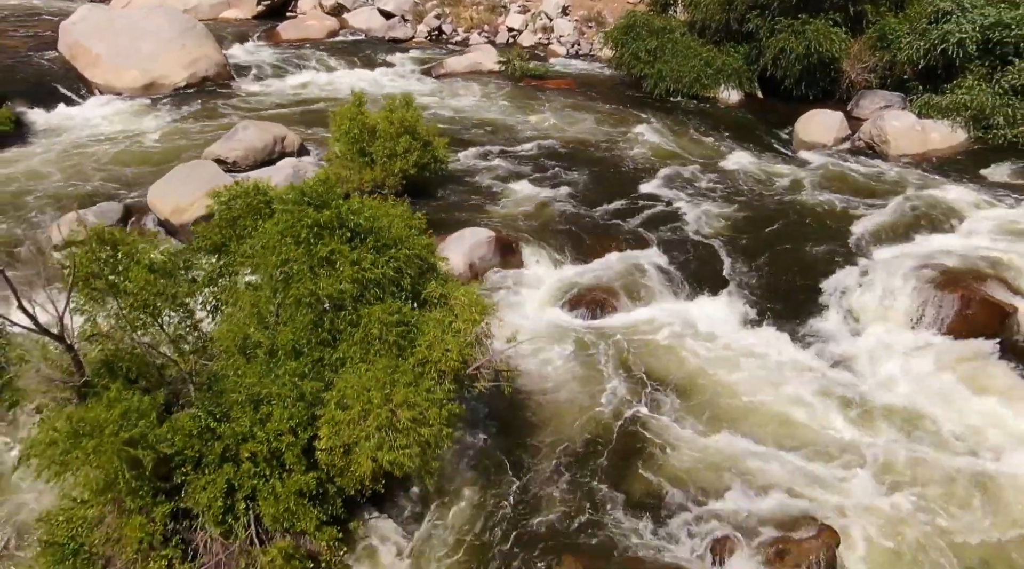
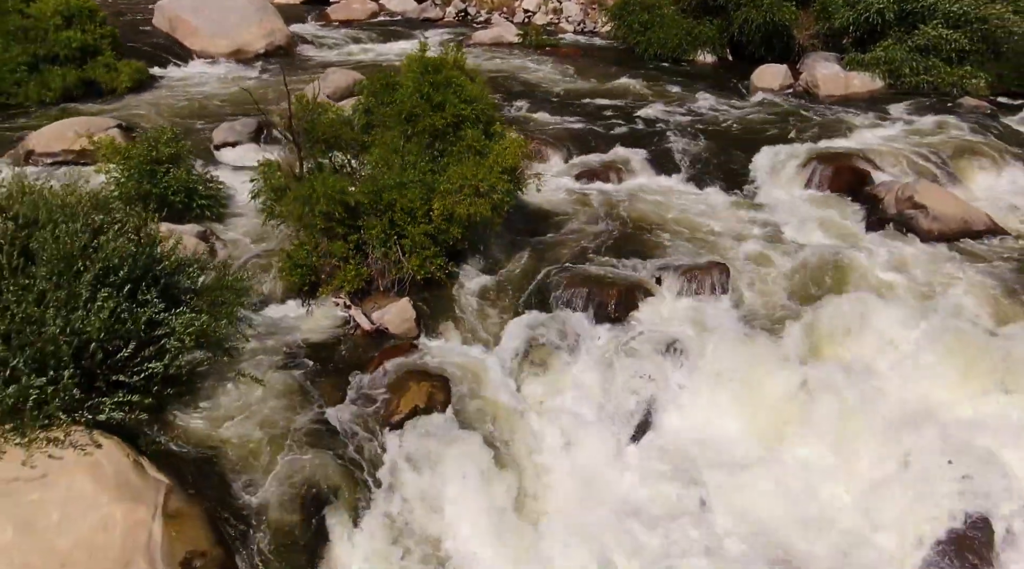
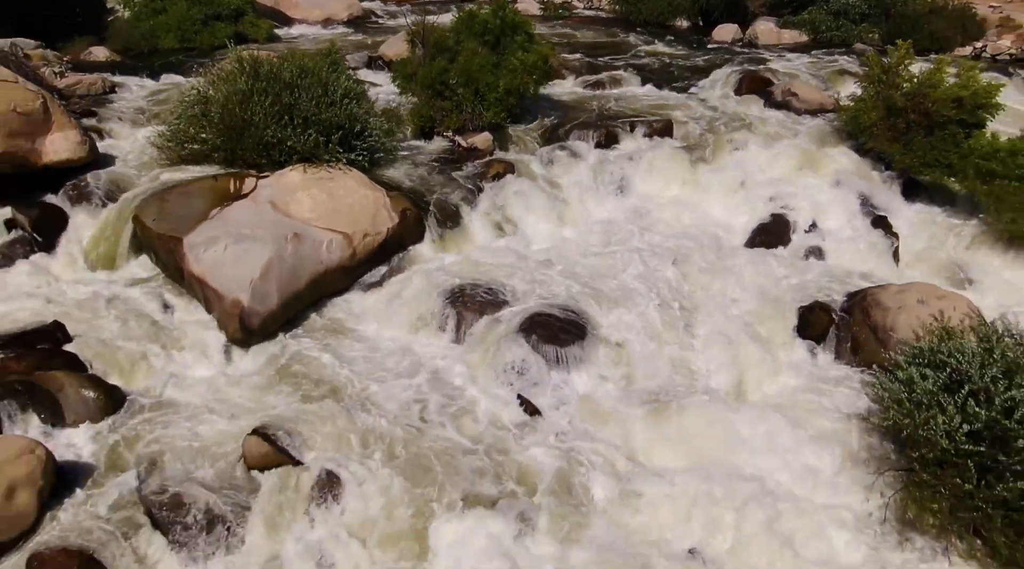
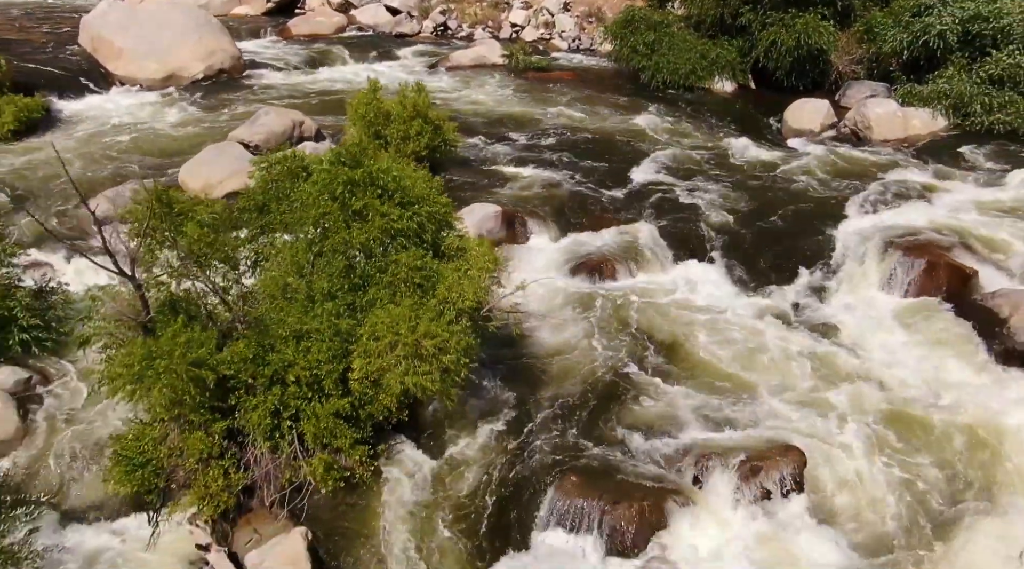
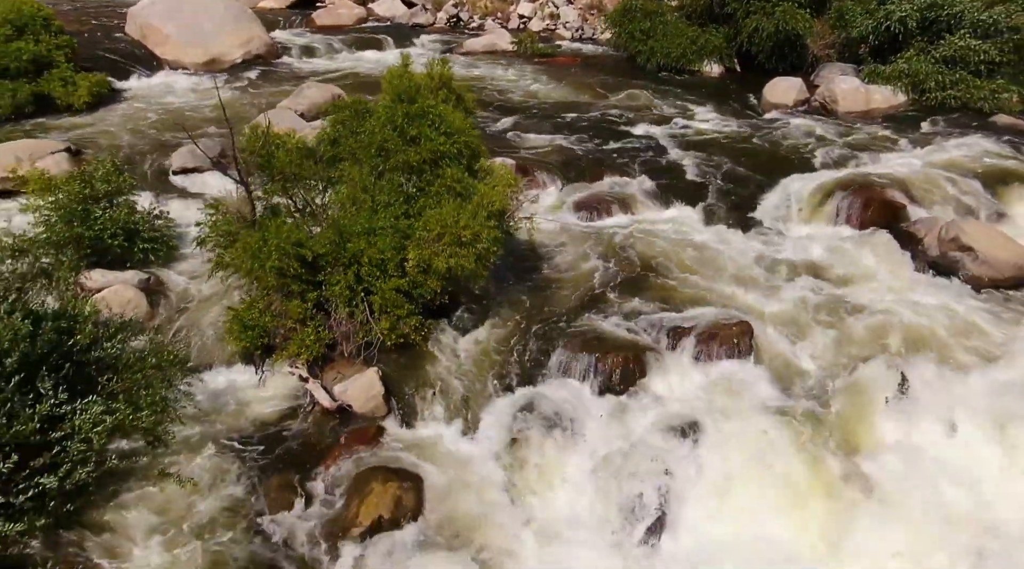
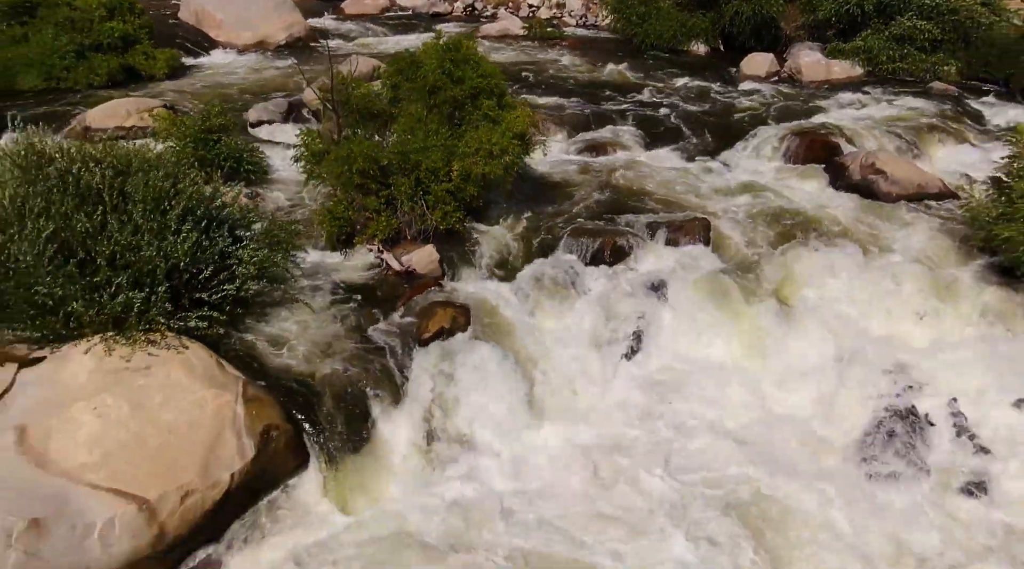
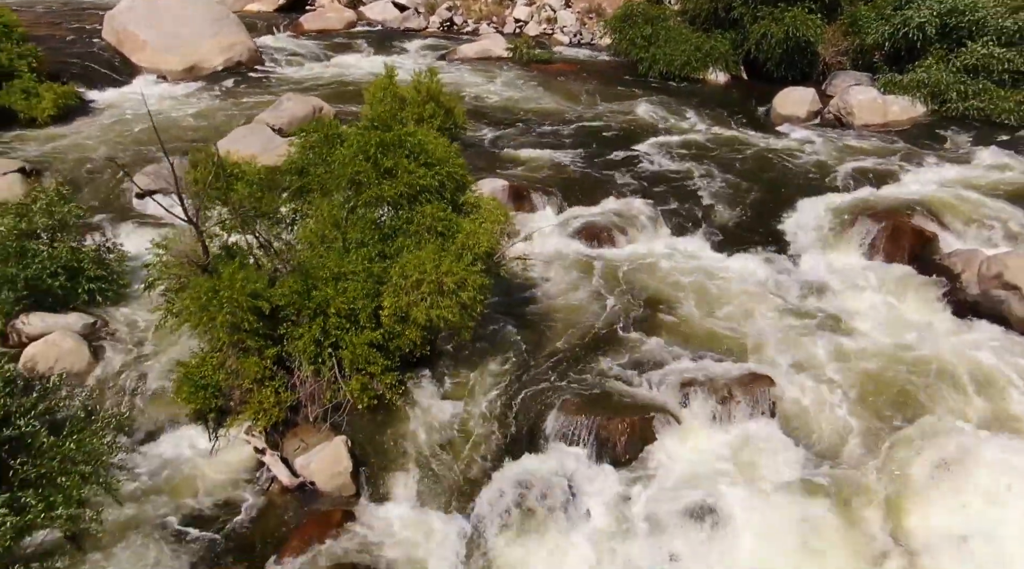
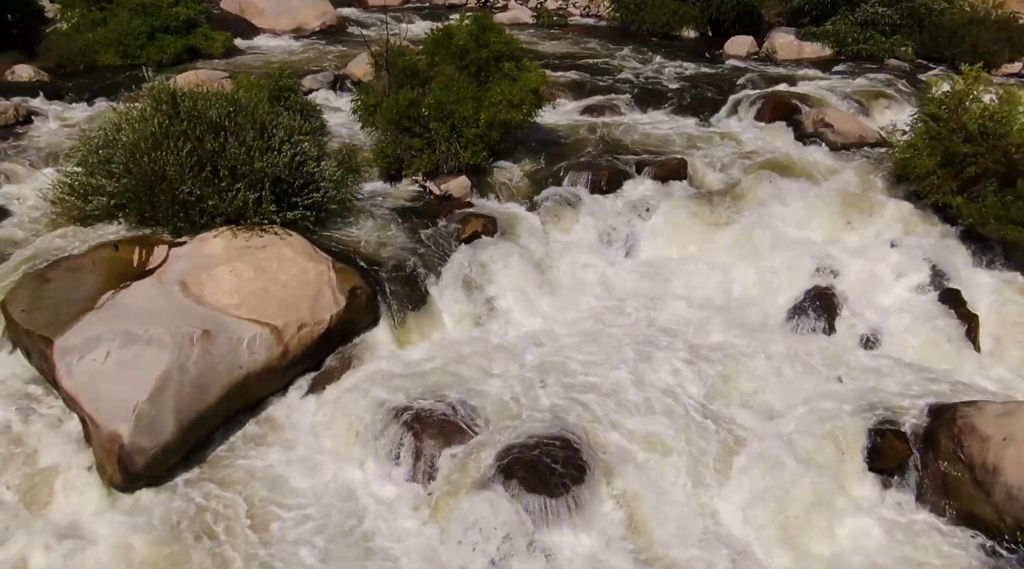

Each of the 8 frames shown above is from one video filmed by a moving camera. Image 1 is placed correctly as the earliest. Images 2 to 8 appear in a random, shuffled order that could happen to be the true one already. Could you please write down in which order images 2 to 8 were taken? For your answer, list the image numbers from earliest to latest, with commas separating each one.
4, 7, 5, 2, 6, 8, 3
